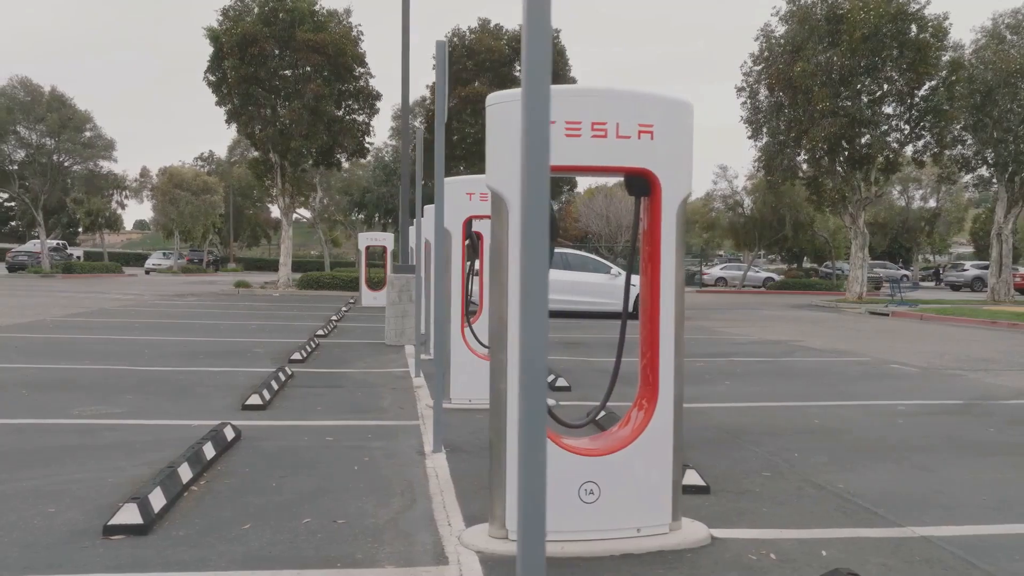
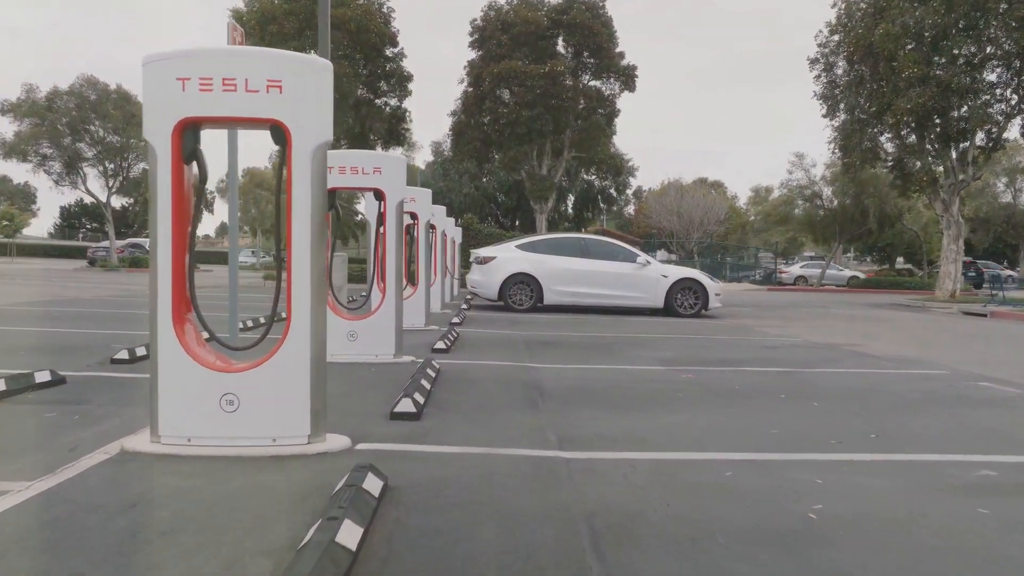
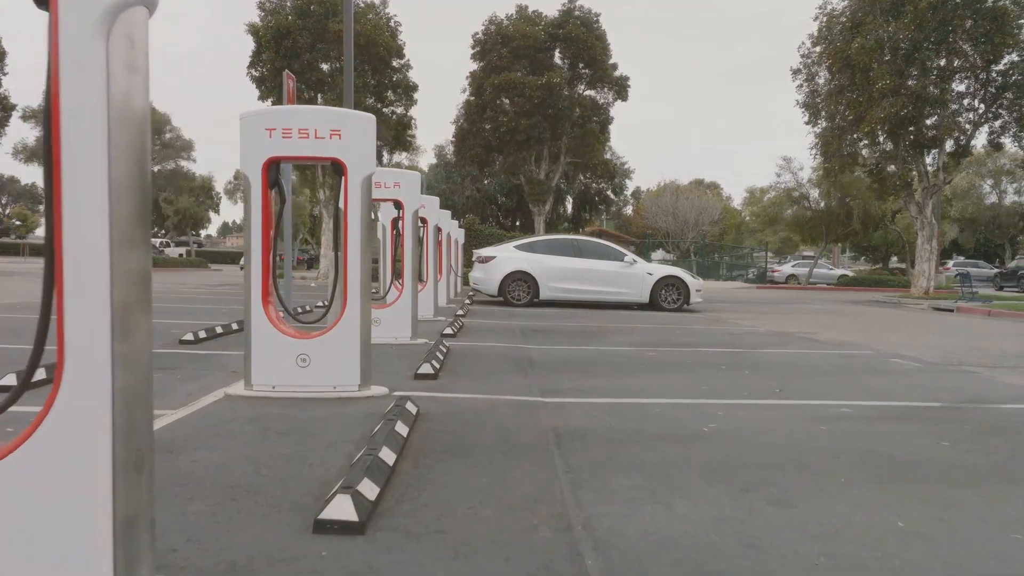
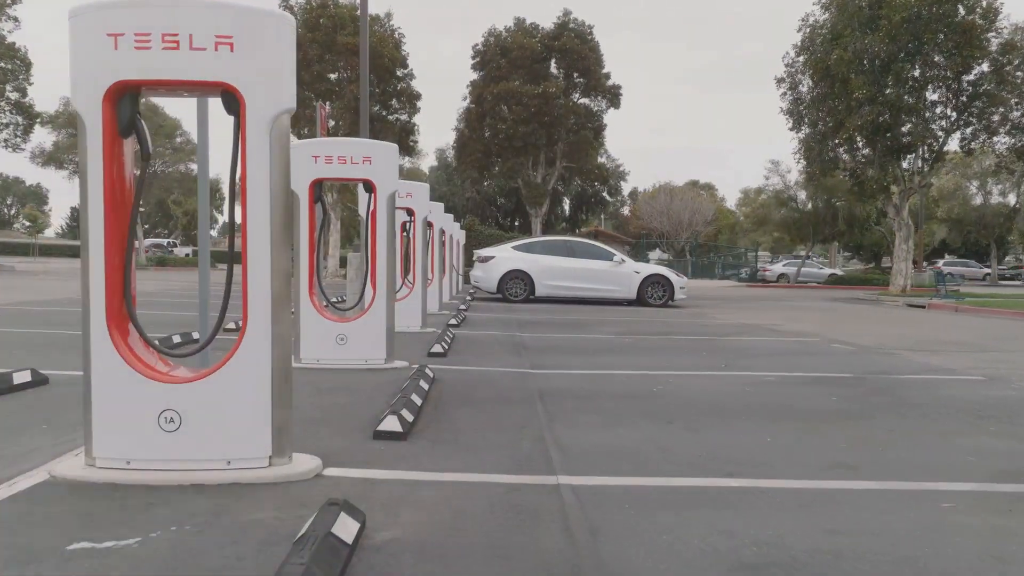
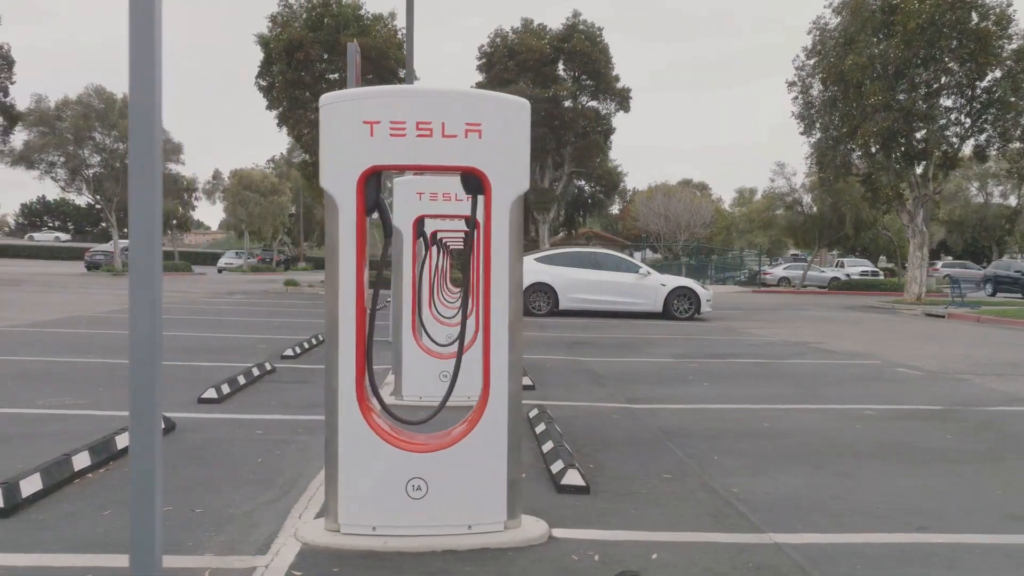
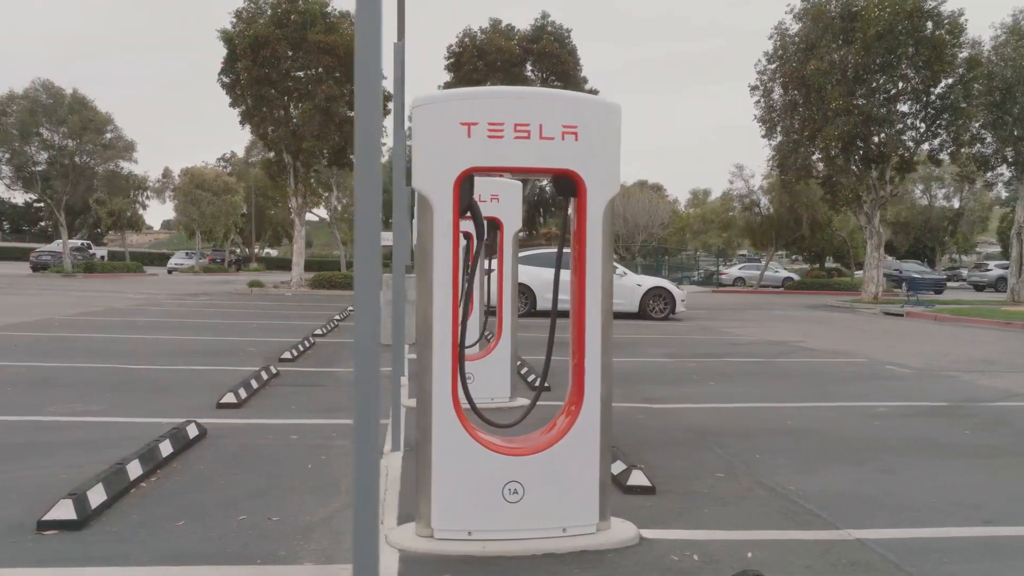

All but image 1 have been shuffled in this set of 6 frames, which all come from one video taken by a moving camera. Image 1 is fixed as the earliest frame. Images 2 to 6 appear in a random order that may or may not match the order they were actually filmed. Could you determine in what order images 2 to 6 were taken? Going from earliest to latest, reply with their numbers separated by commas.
6, 5, 4, 3, 2
